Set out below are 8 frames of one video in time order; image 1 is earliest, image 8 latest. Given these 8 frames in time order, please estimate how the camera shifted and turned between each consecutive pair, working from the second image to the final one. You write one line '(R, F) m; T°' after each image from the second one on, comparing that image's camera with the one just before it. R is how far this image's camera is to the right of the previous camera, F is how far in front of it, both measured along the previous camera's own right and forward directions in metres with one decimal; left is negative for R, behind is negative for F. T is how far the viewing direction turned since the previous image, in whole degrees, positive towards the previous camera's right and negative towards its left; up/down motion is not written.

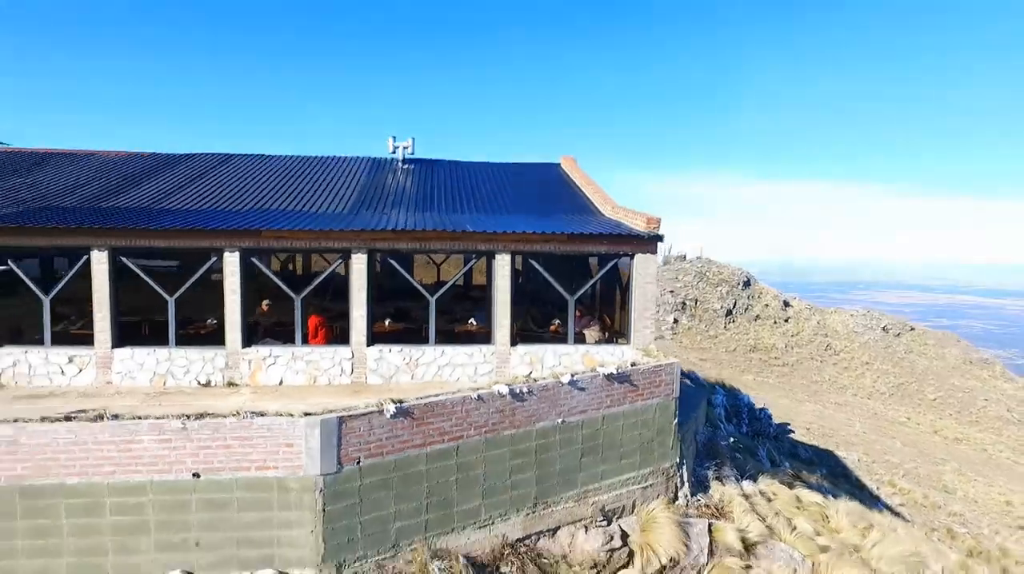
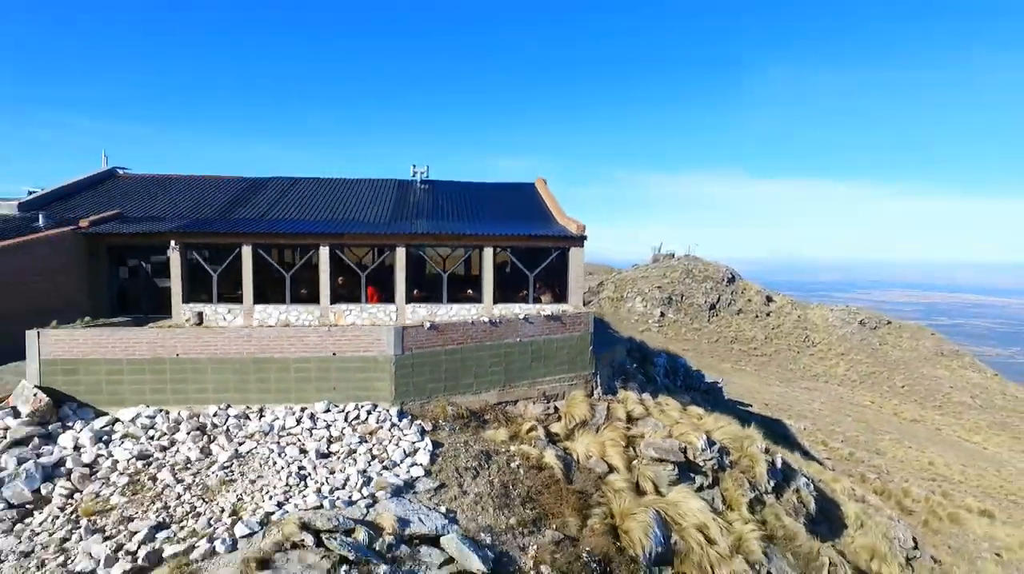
(+0.3, -3.1) m; 0°
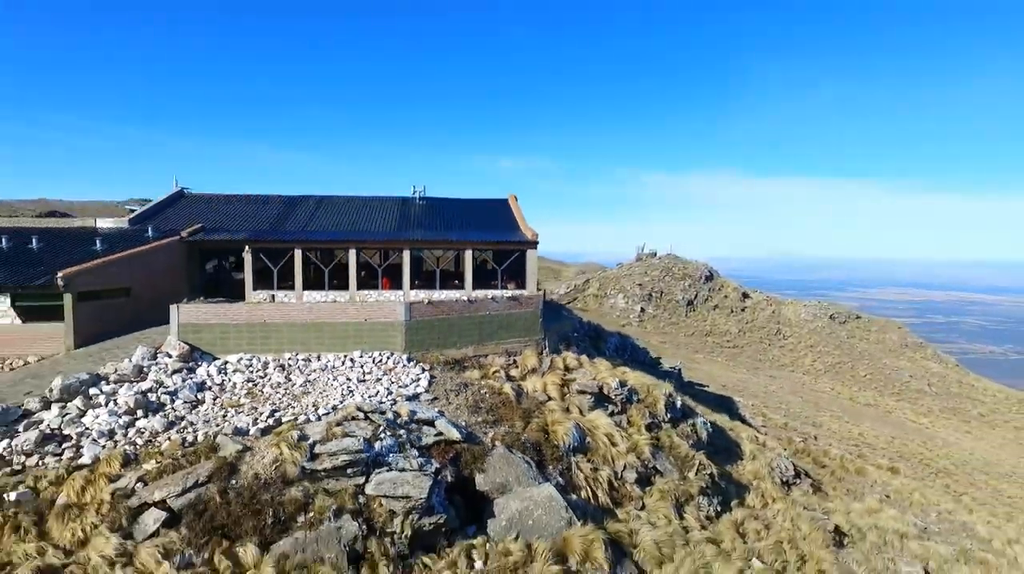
(+0.4, -3.2) m; 0°
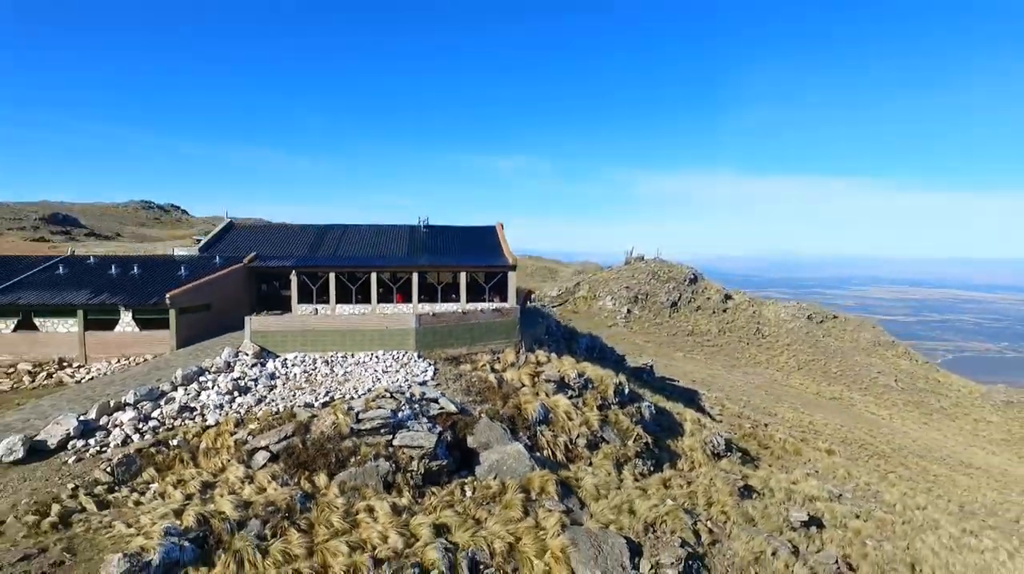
(+0.3, -3.3) m; 0°
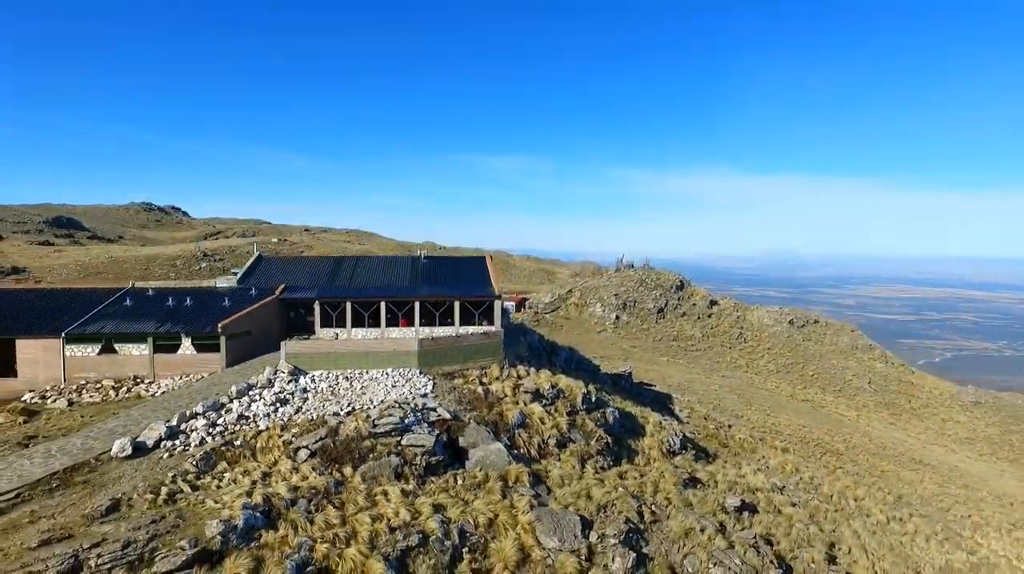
(+0.4, -3.0) m; 0°
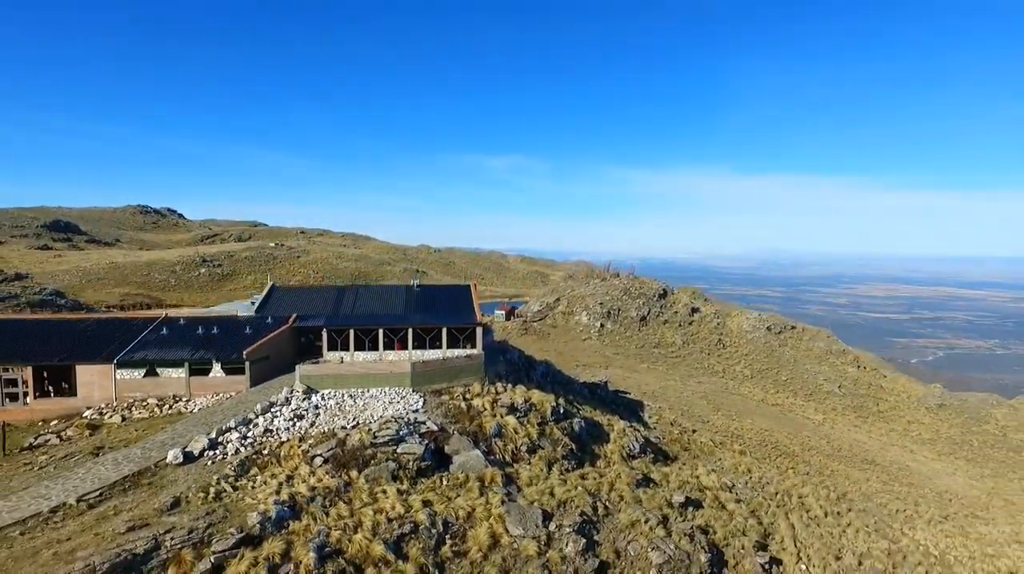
(+0.6, -2.9) m; 0°
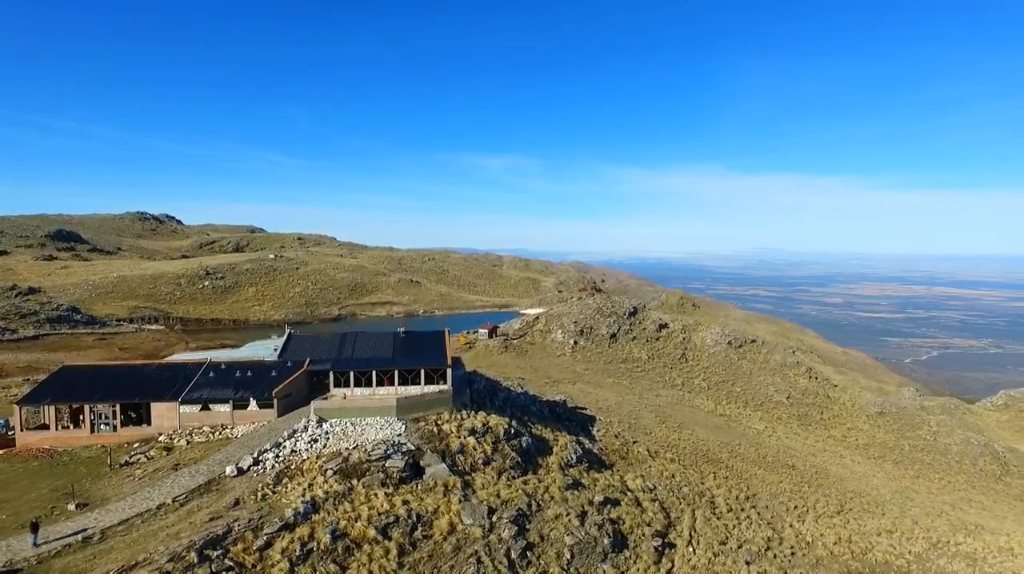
(+1.6, -6.4) m; 0°
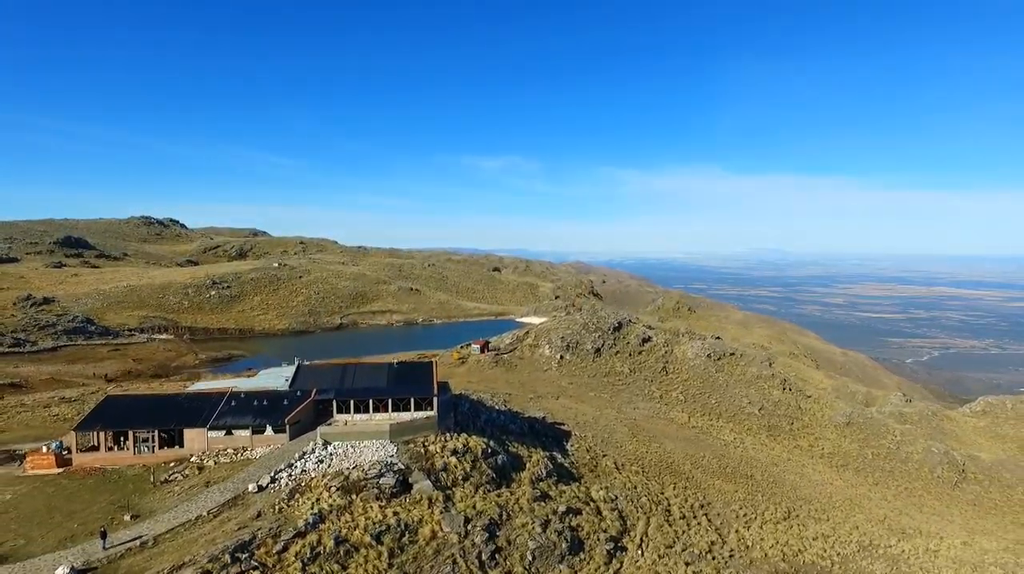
(+1.3, -4.5) m; 0°
